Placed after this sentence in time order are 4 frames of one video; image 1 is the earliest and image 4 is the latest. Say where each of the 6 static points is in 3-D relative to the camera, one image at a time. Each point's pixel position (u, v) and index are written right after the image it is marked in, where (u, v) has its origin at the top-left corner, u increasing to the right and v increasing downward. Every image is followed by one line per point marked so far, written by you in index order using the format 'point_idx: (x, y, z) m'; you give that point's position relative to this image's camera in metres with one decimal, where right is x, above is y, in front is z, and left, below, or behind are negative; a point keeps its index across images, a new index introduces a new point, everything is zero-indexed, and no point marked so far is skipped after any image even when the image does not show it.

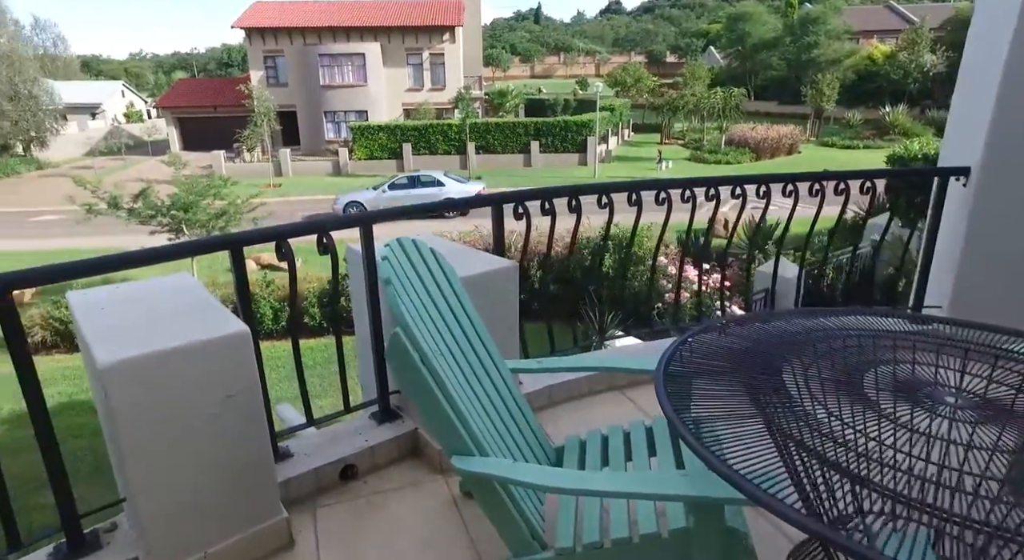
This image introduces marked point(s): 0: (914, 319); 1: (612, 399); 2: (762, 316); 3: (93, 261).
0: (+1.2, -0.1, +1.9) m
1: (+0.4, -0.5, +2.4) m
2: (+0.8, -0.1, +1.9) m
3: (-1.0, 0.0, +1.5) m
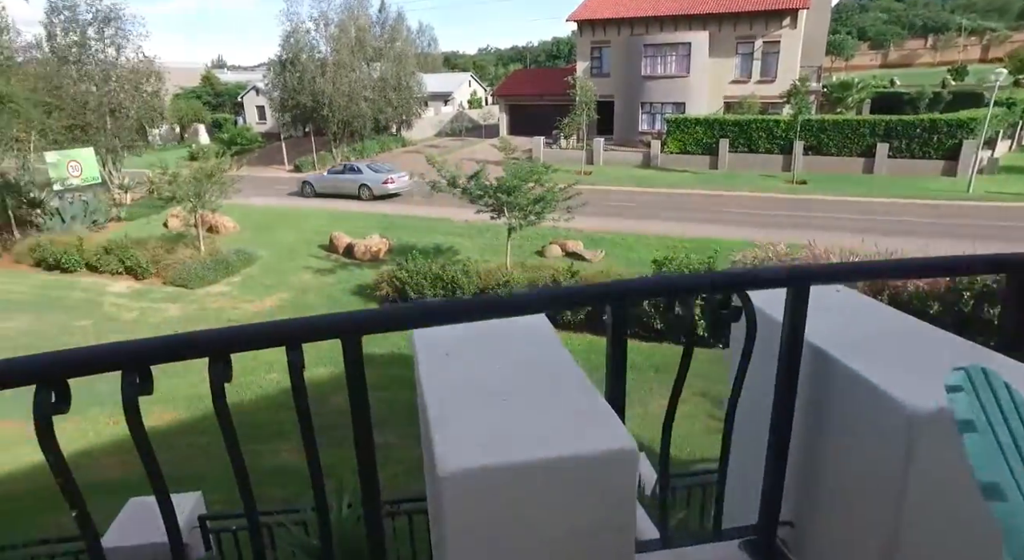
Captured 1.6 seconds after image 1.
0: (+2.1, -0.6, +0.5) m
1: (+1.5, -0.8, +1.4) m
2: (+1.6, -0.5, +0.7) m
3: (-0.1, 0.0, +1.1) m
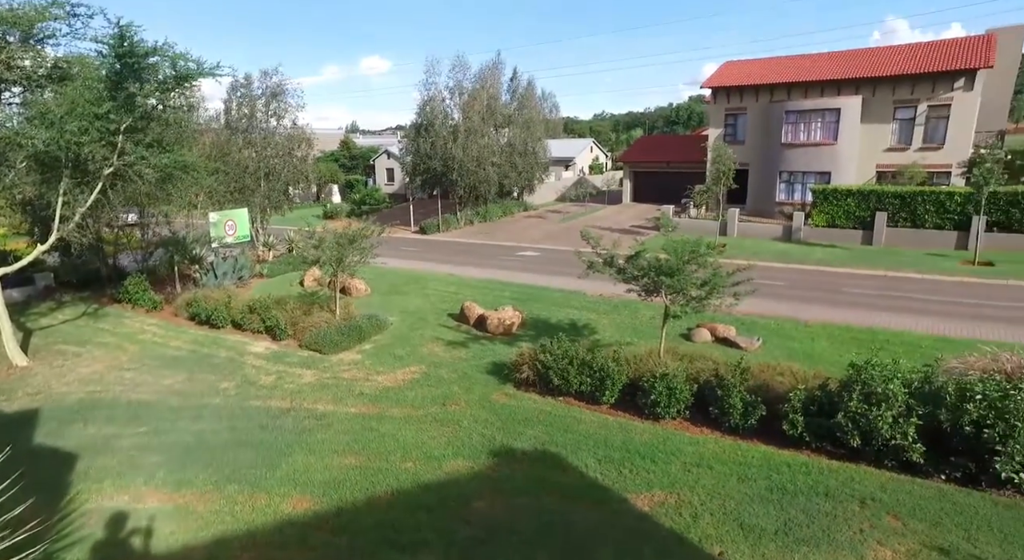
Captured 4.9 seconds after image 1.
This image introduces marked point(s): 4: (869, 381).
0: (+2.8, -1.0, -0.9) m
1: (+2.3, -1.3, 0.0) m
2: (+2.4, -1.0, -0.6) m
3: (+0.7, -0.5, +0.2) m
4: (+4.4, -1.3, +7.7) m
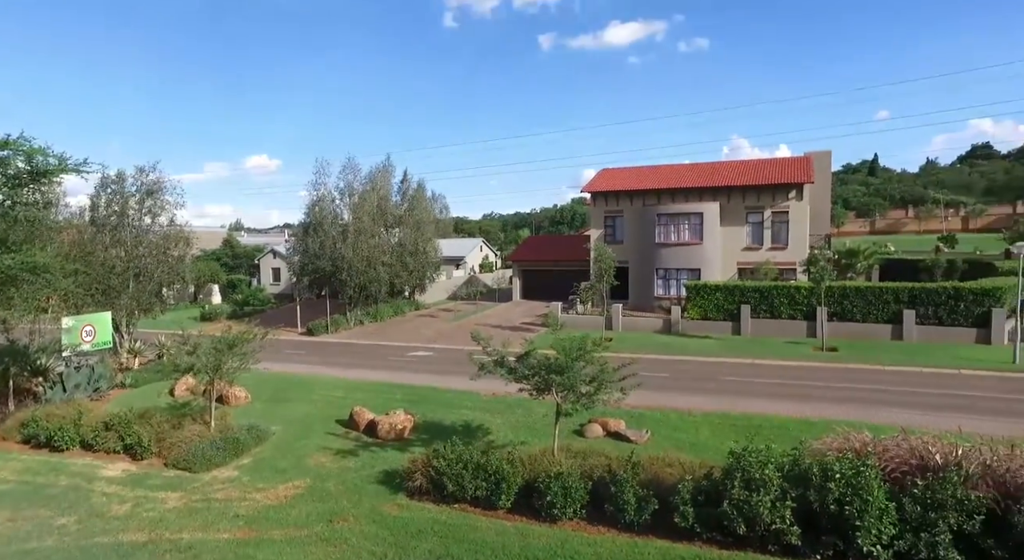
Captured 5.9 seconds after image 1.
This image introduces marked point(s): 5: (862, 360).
0: (+2.9, -0.9, -0.5) m
1: (+2.3, -1.4, +0.3) m
2: (+2.4, -0.9, -0.3) m
3: (+0.7, -0.6, +0.3) m
4: (+3.1, -2.5, +8.1) m
5: (+10.1, -2.2, +17.3) m
